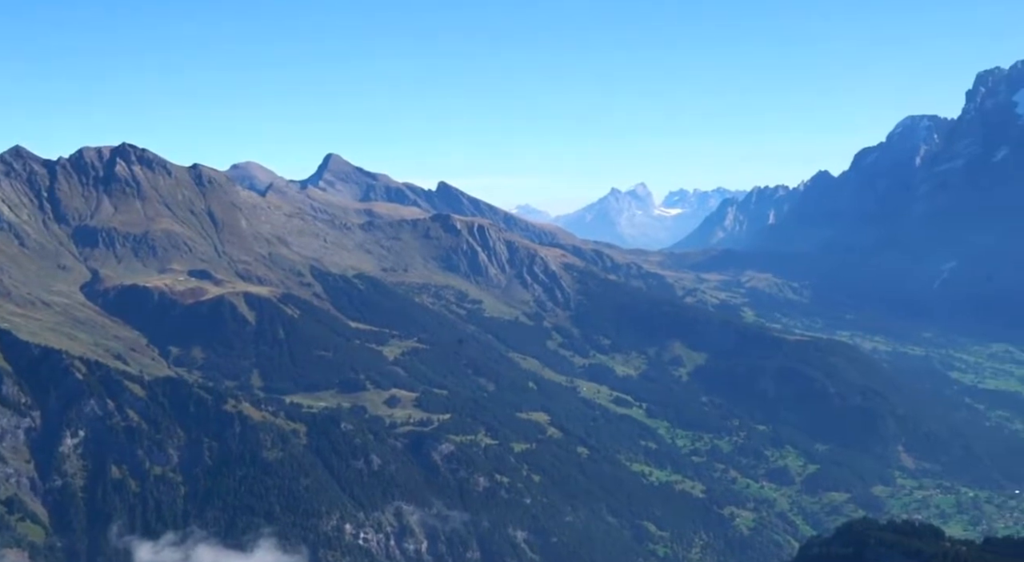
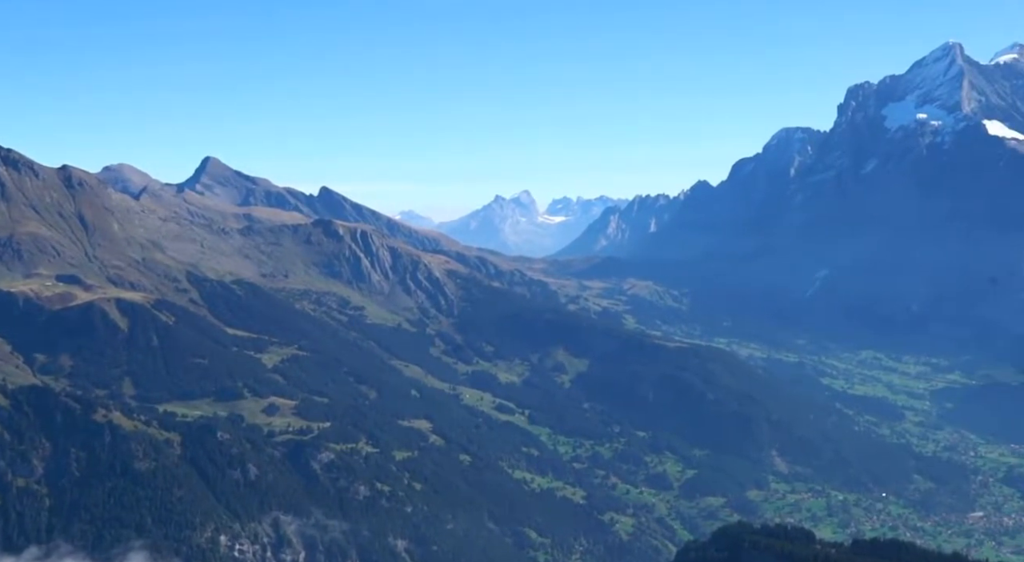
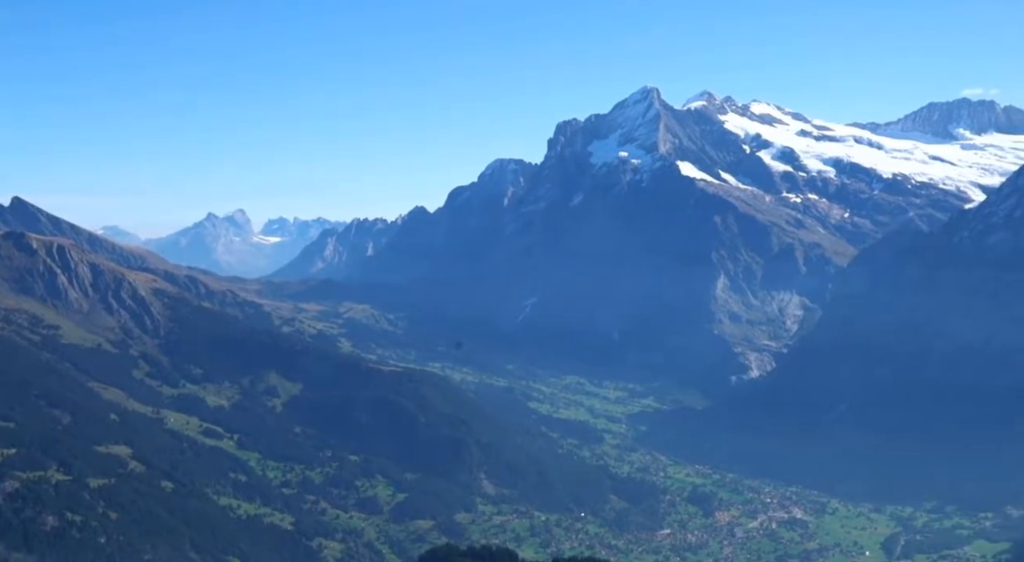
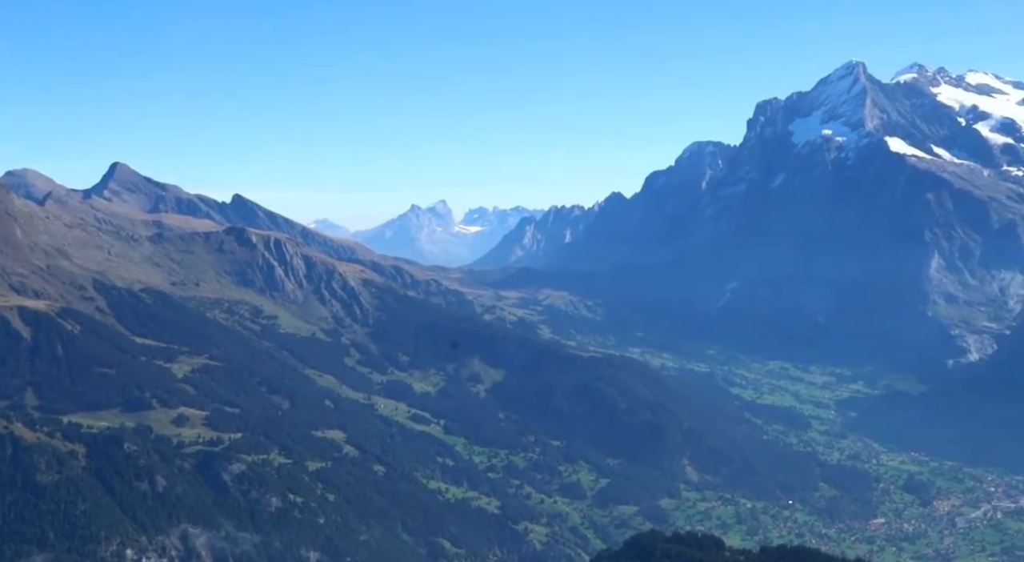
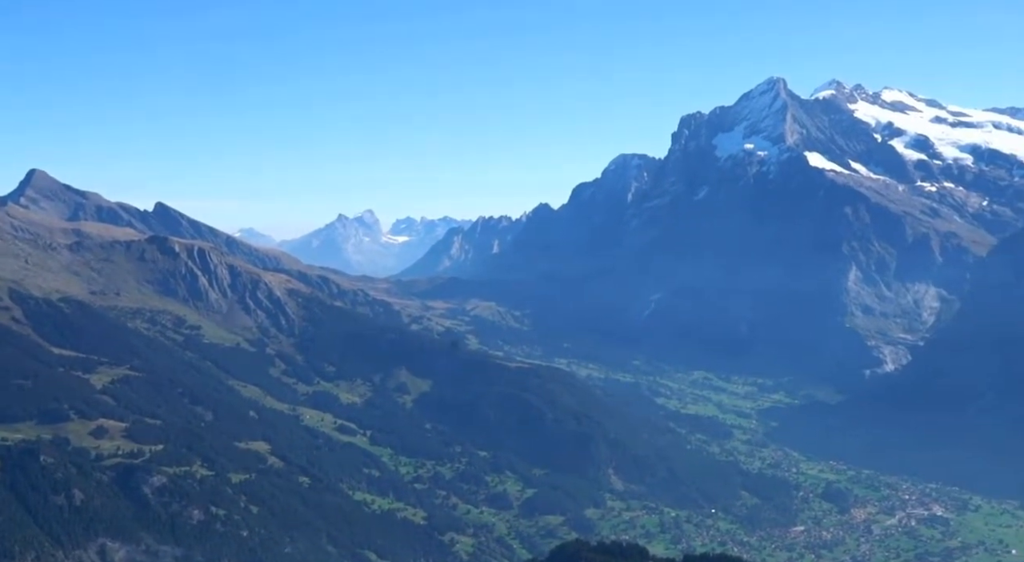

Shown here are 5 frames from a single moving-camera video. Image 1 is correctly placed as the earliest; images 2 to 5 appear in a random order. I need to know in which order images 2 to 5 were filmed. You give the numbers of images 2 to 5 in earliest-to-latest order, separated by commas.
2, 4, 5, 3
